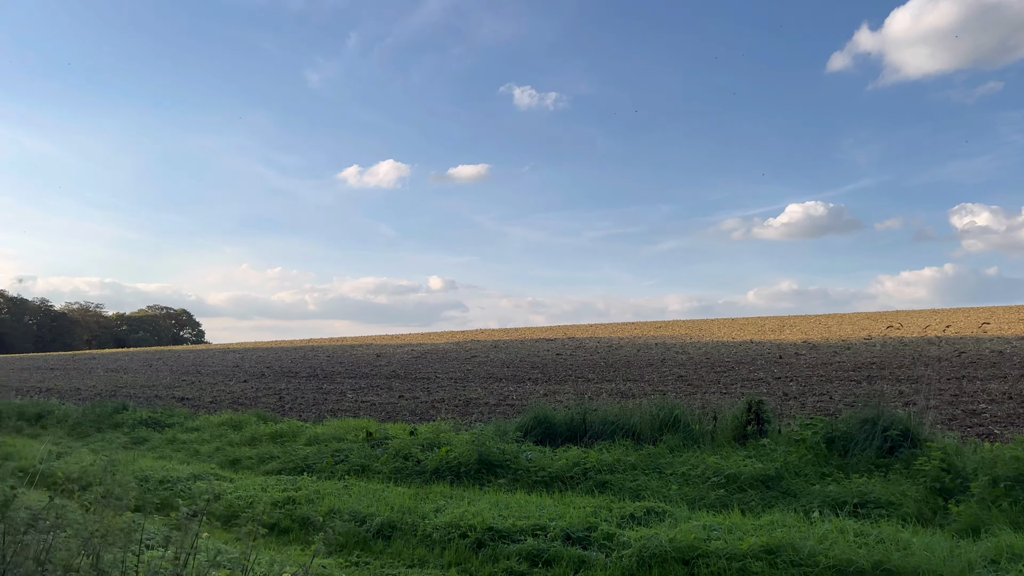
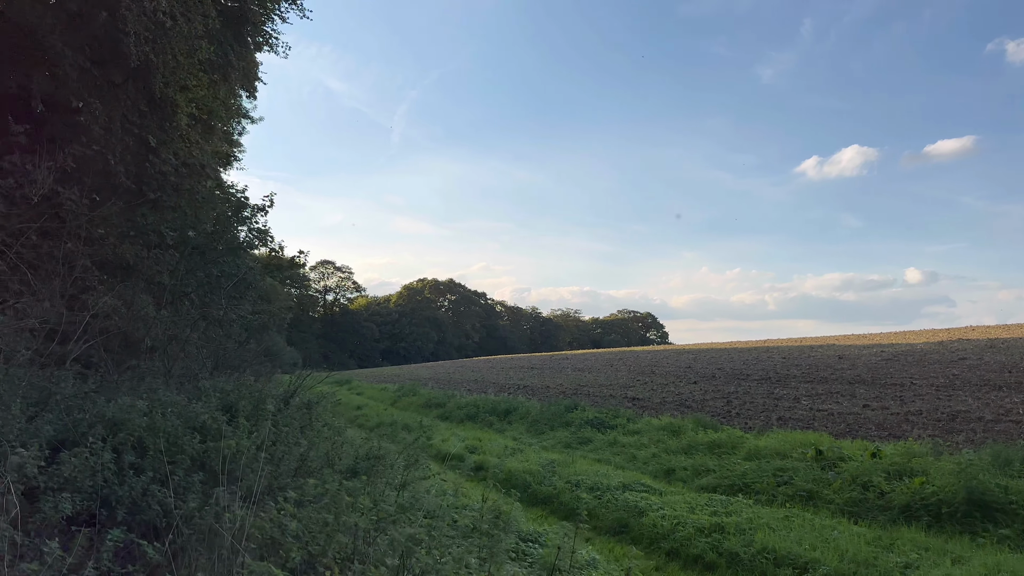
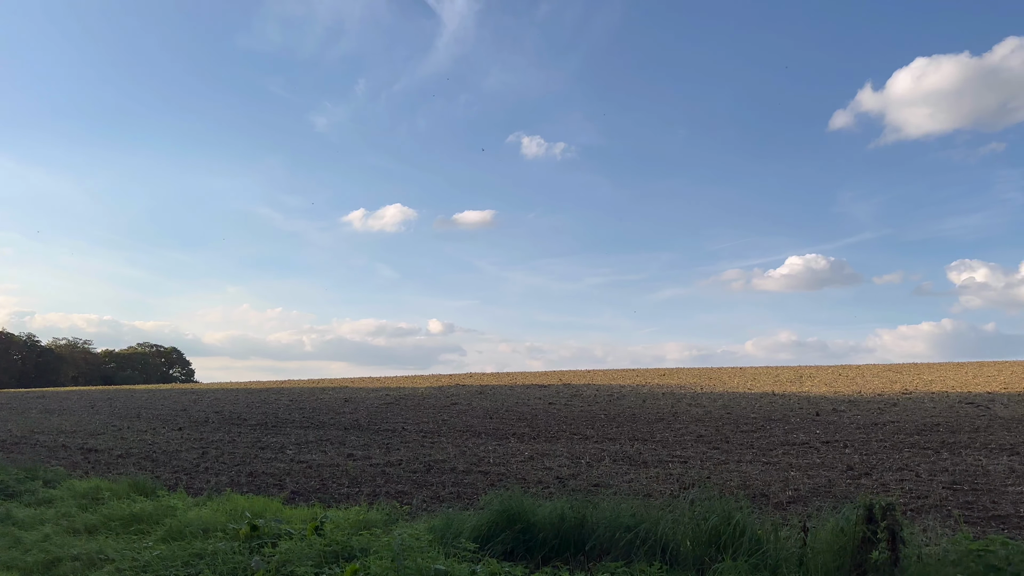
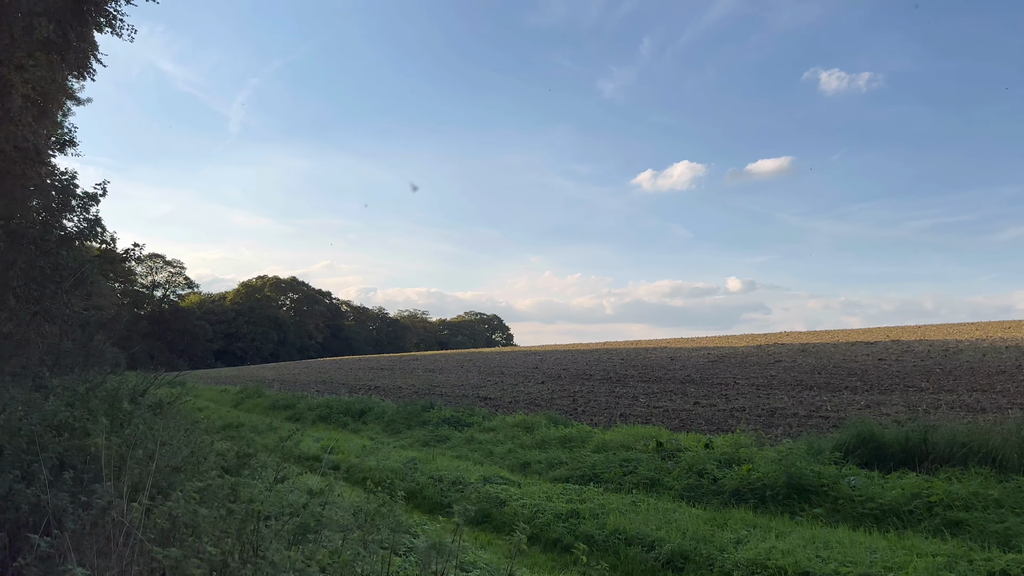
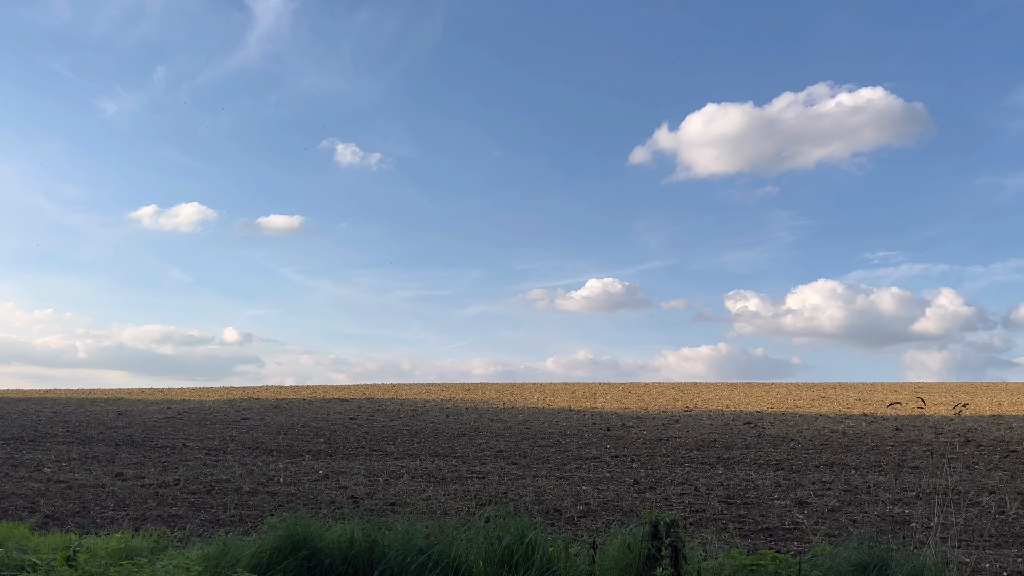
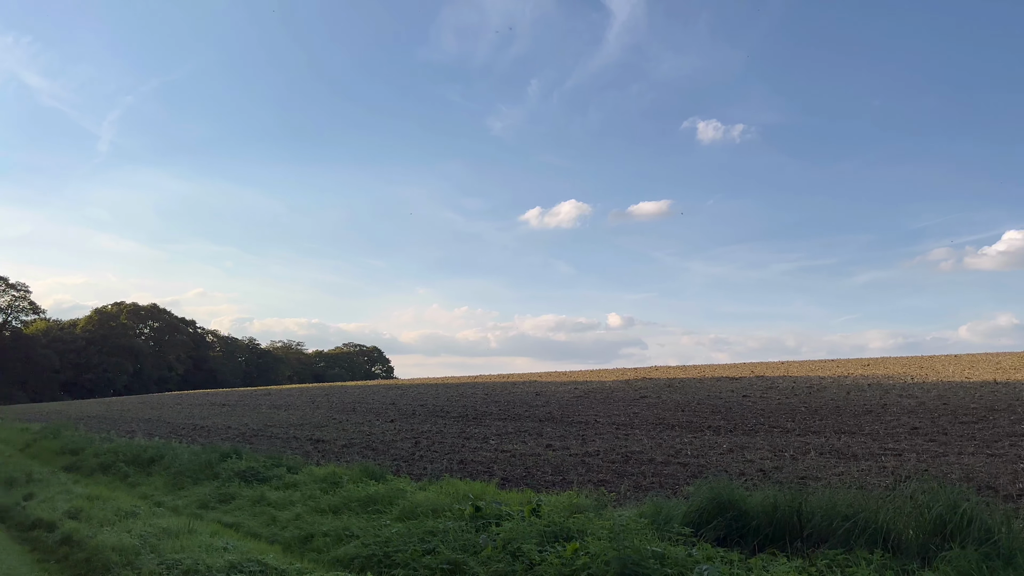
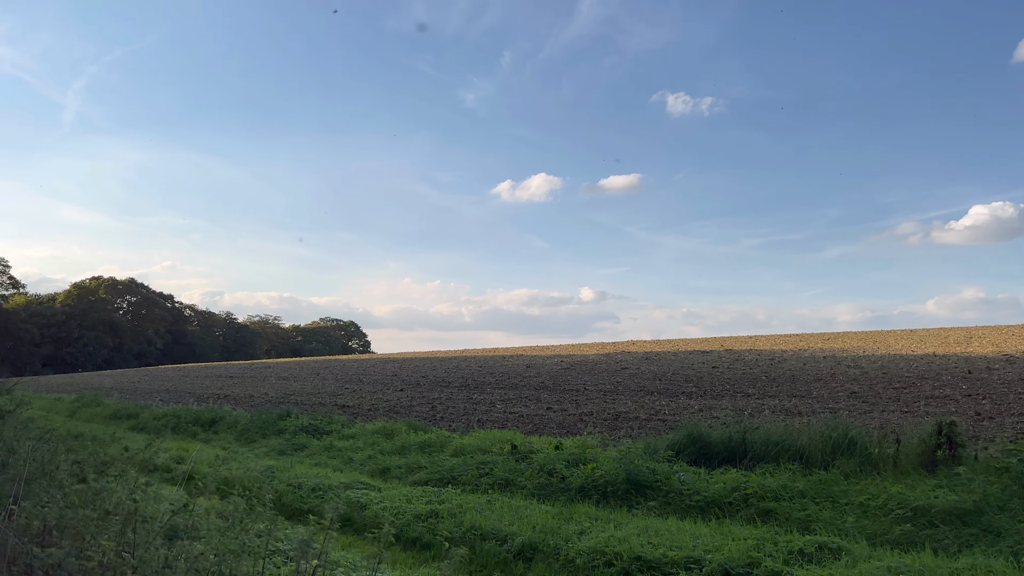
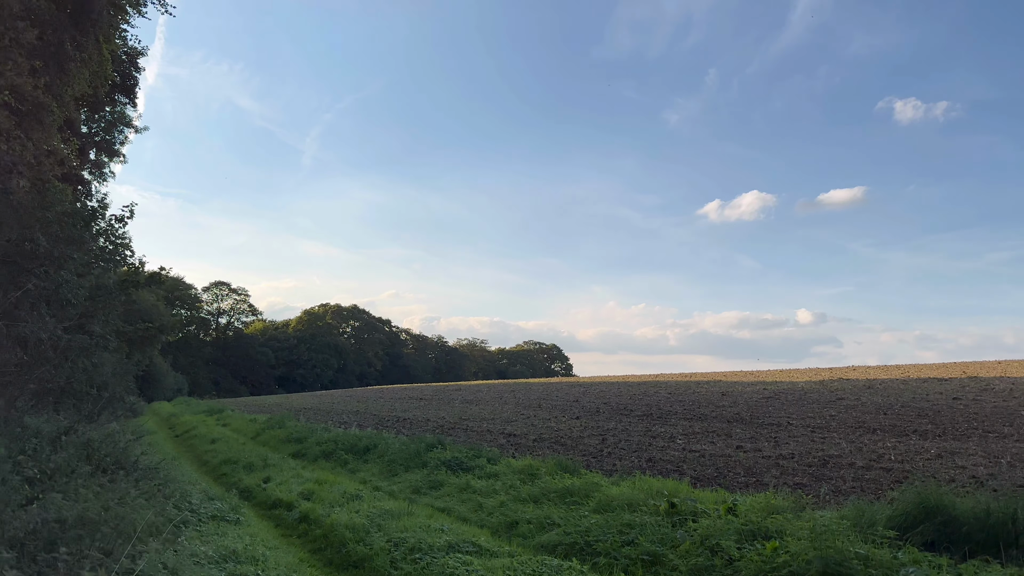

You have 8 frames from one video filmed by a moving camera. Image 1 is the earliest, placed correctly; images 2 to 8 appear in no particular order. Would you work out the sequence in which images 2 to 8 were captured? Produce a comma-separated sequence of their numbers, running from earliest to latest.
7, 4, 2, 8, 6, 3, 5
